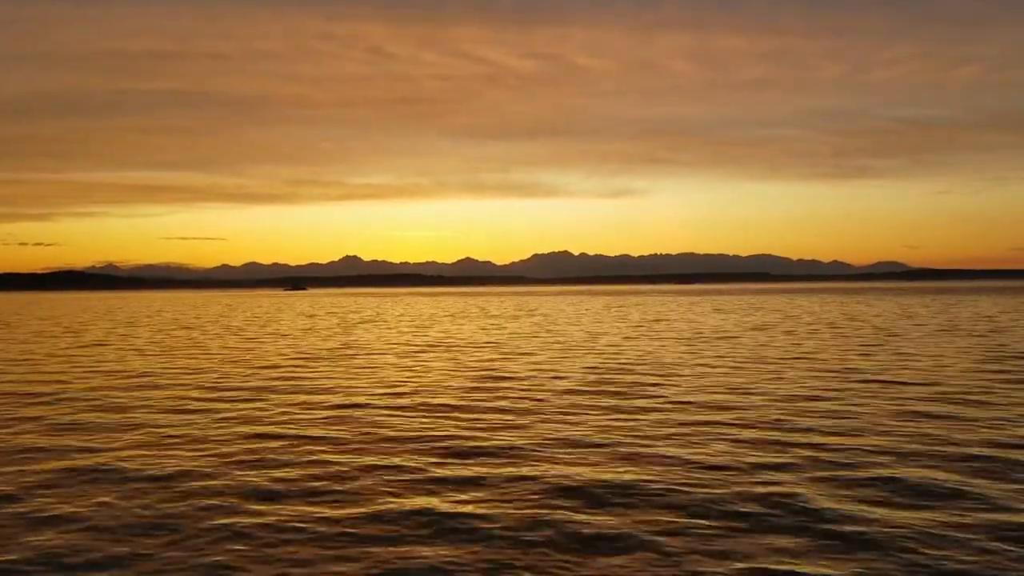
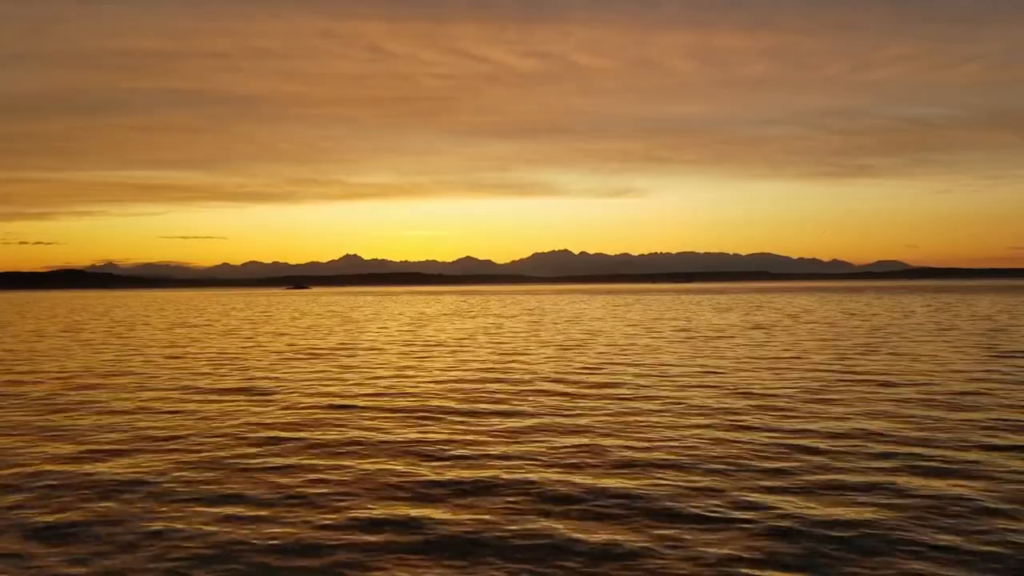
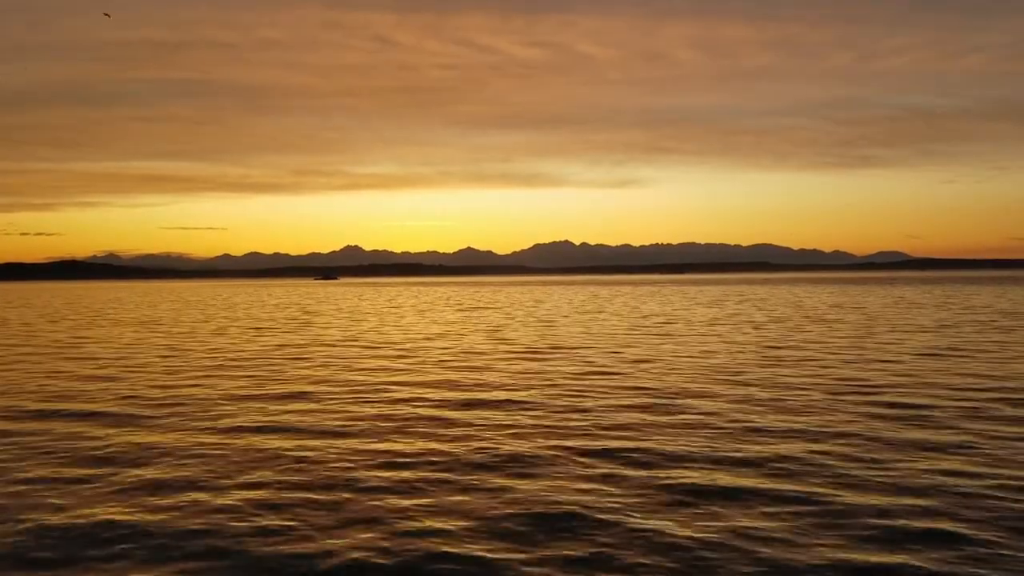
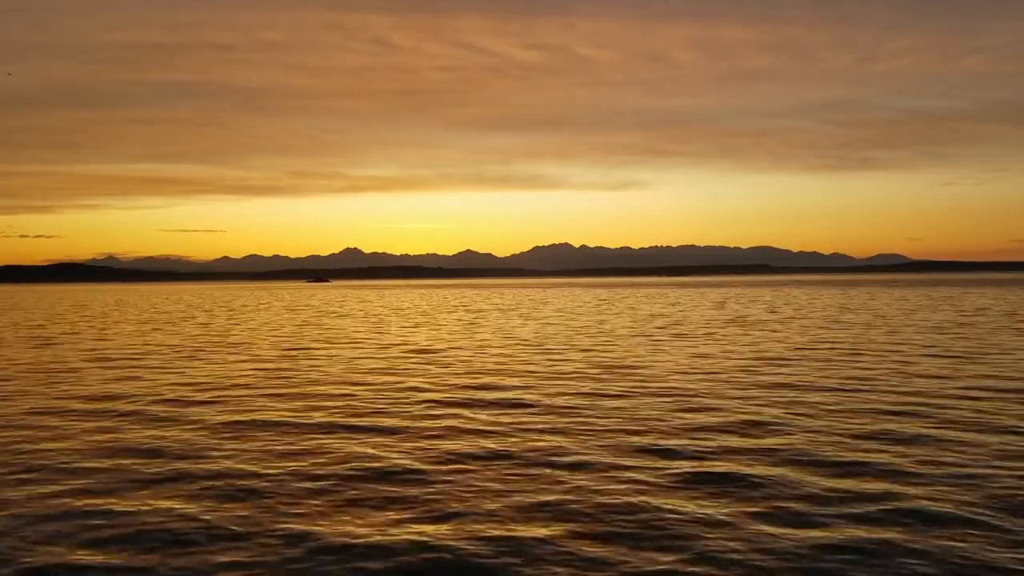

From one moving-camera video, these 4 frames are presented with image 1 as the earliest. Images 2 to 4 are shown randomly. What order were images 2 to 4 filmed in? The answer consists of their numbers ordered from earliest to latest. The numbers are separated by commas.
2, 4, 3
